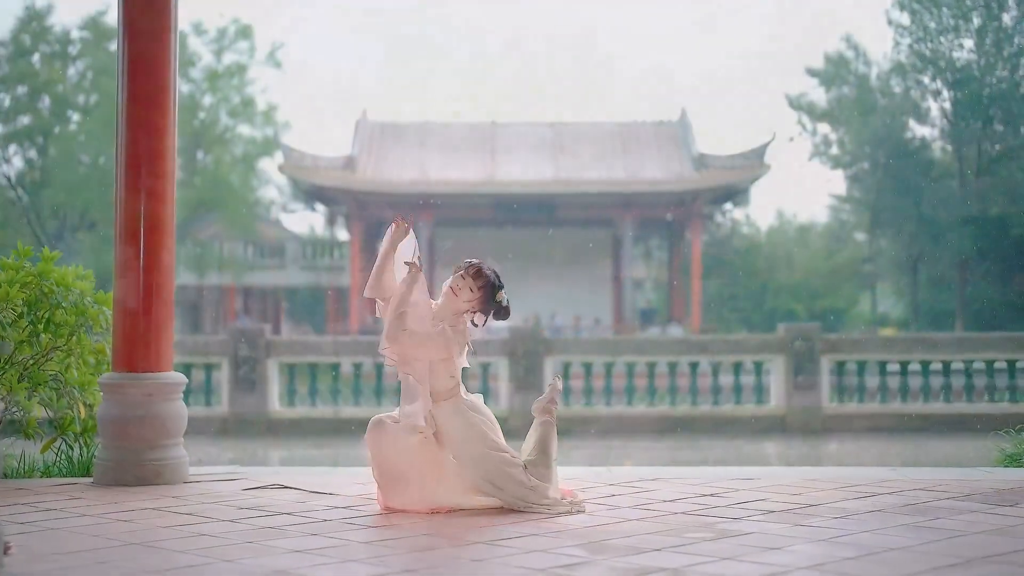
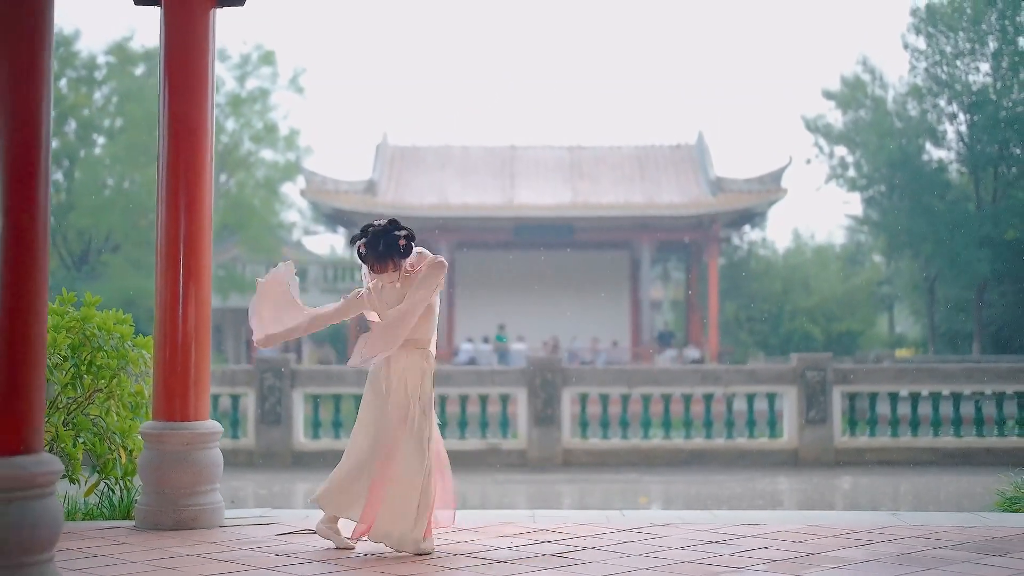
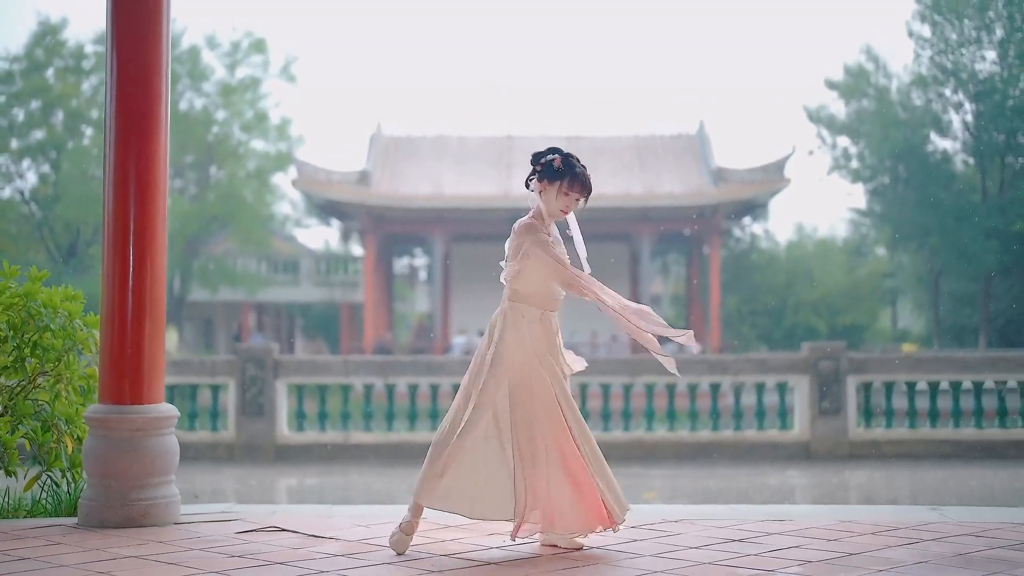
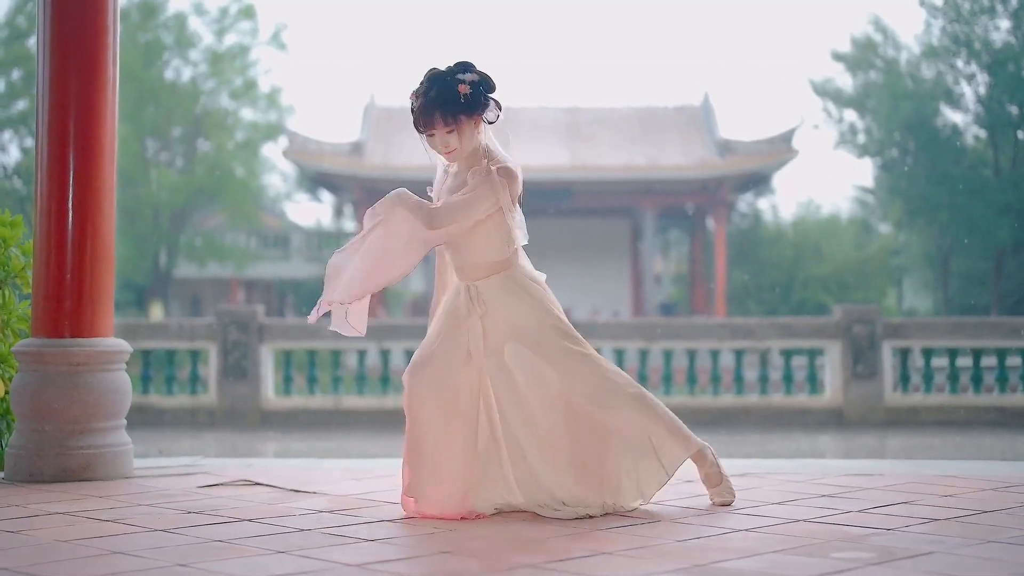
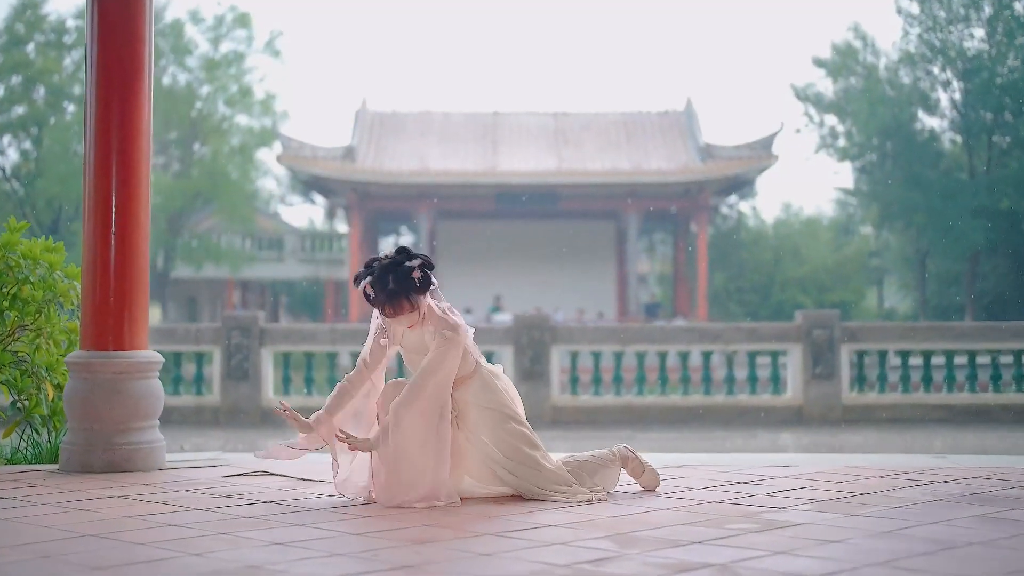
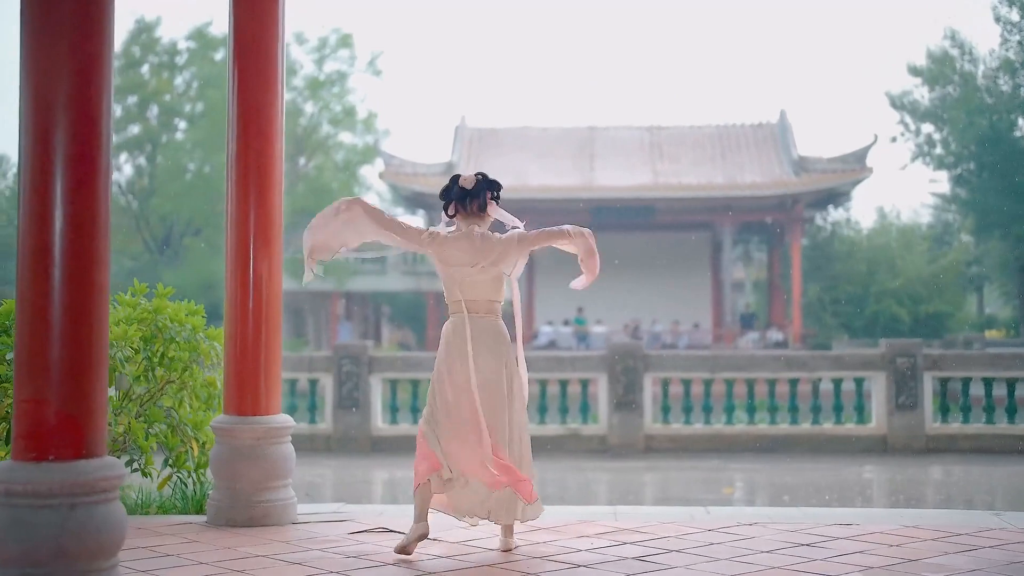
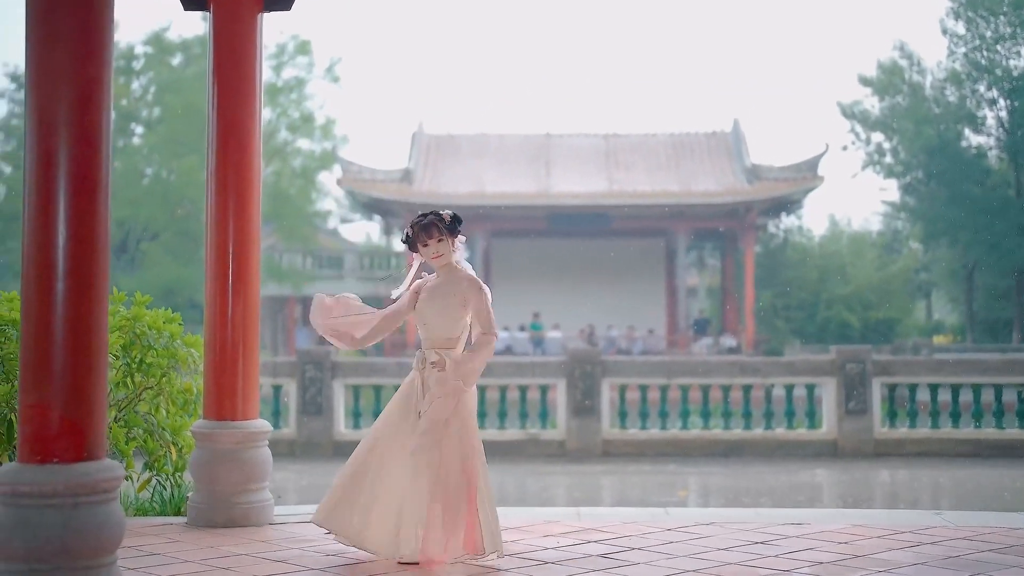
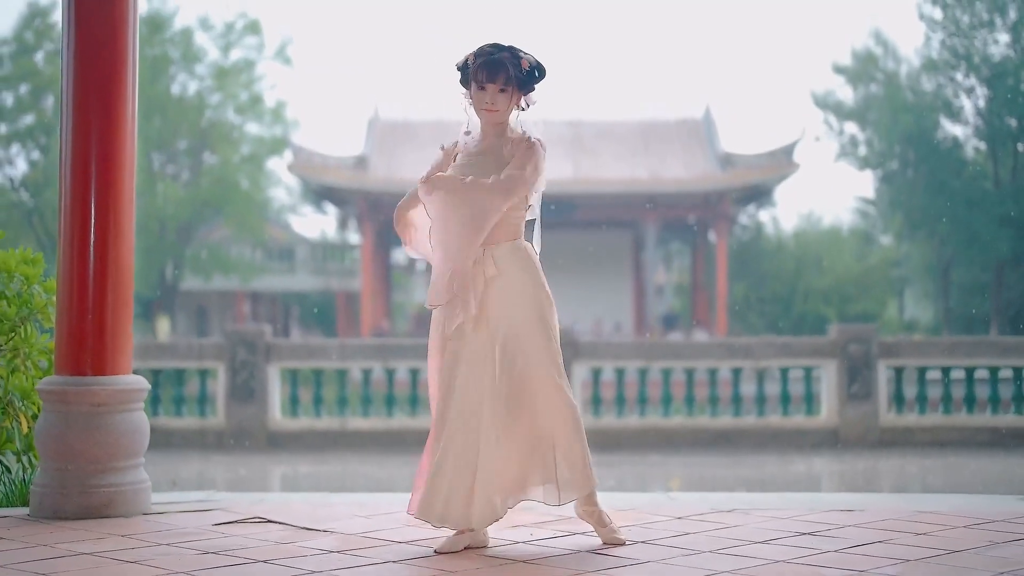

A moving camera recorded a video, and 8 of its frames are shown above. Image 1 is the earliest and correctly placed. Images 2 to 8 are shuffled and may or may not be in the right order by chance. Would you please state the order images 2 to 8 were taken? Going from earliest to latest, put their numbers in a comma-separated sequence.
5, 4, 8, 3, 2, 7, 6
